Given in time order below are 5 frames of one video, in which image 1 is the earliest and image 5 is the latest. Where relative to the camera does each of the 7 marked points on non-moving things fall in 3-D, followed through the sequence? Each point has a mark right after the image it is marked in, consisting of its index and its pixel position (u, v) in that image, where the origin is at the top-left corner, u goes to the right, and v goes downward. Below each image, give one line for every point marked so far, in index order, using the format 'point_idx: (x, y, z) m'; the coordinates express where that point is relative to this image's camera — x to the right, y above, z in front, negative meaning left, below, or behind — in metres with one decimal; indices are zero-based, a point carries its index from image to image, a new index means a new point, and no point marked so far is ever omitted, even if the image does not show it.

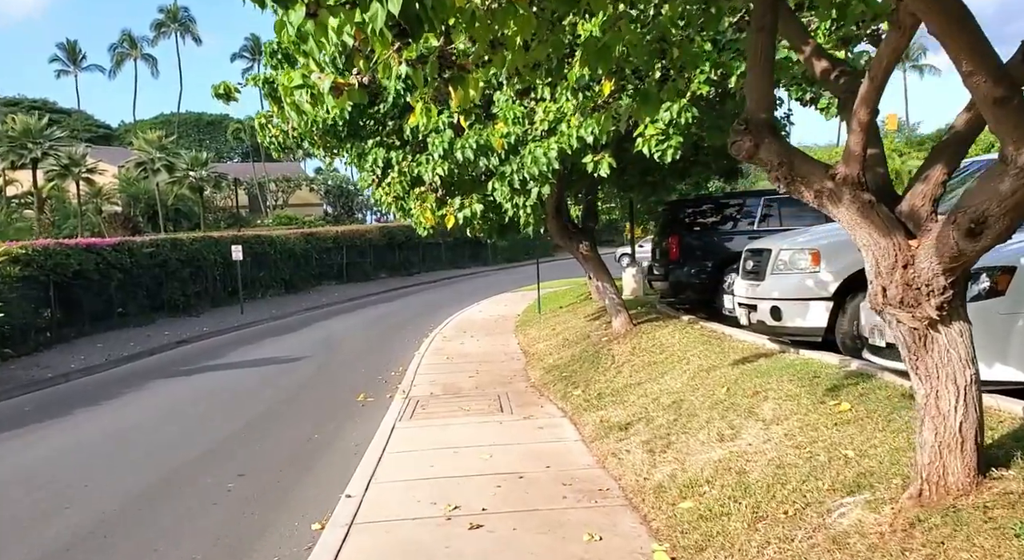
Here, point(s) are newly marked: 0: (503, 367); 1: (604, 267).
0: (-0.1, -1.4, +12.3) m
1: (+1.3, +0.2, +11.1) m
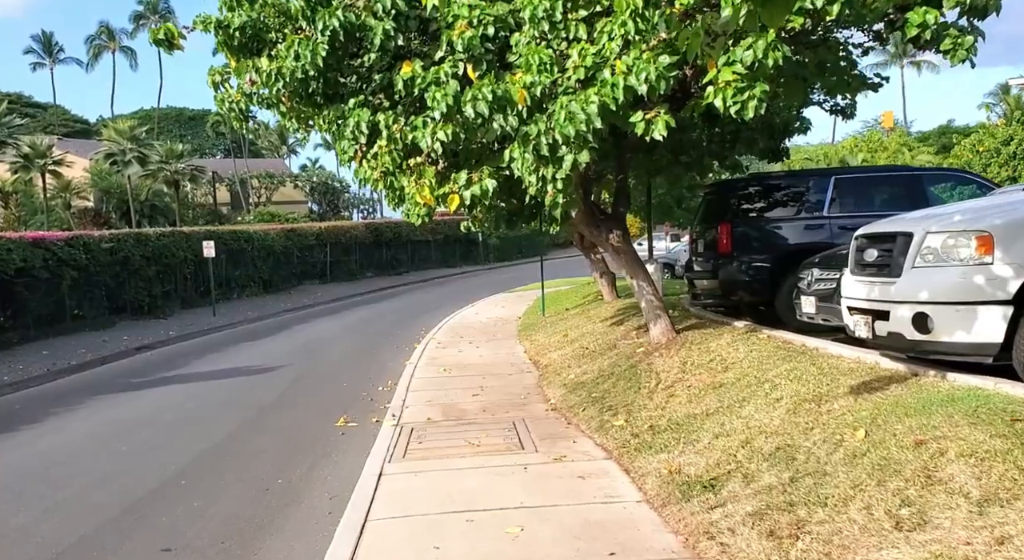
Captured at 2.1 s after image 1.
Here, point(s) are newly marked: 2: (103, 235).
0: (0.0, -1.4, +10.2) m
1: (+1.5, +0.2, +9.0) m
2: (-10.6, +1.2, +19.9) m
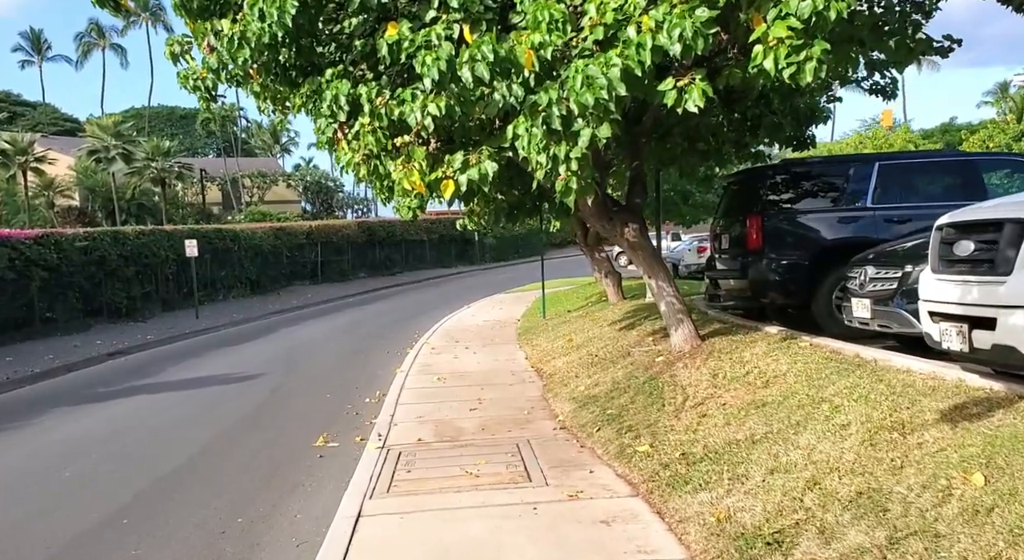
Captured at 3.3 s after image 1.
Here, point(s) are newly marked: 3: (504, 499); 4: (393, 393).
0: (0.0, -1.4, +9.2) m
1: (+1.5, +0.2, +8.0) m
2: (-10.6, +1.2, +18.8) m
3: (-0.1, -1.5, +5.2) m
4: (-1.5, -1.4, +9.7) m
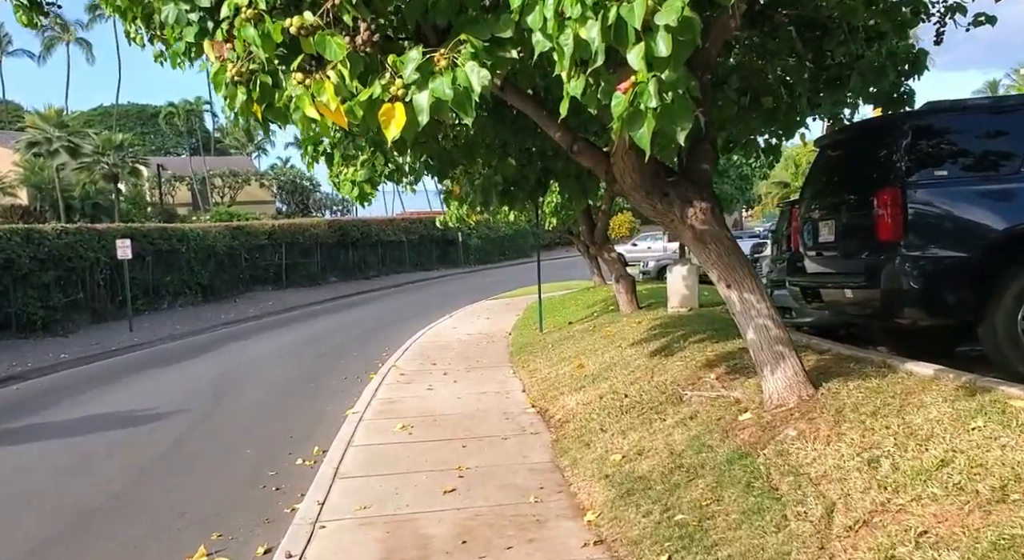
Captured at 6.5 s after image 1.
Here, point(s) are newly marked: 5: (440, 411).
0: (0.0, -1.4, +6.2) m
1: (+1.5, +0.1, +5.1) m
2: (-10.9, +1.0, +15.6) m
3: (0.0, -1.5, +2.3) m
4: (-1.5, -1.5, +6.7) m
5: (-0.8, -1.4, +8.2) m
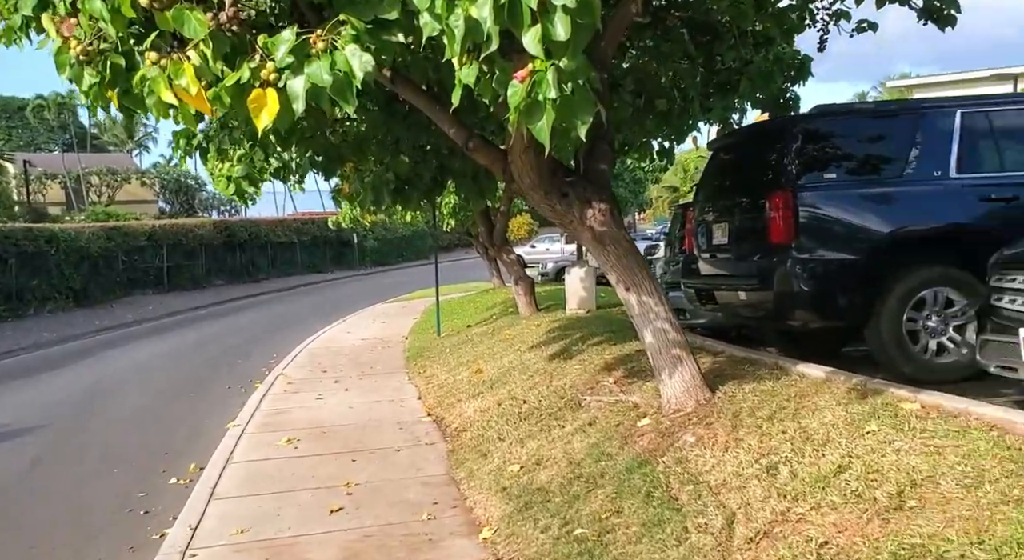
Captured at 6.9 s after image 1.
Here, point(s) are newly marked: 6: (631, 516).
0: (-0.8, -1.5, +5.9) m
1: (+0.8, +0.1, +4.9) m
2: (-12.8, +0.9, +13.8) m
3: (-0.3, -1.6, +2.0) m
4: (-2.4, -1.5, +6.2) m
5: (-1.8, -1.4, +7.8) m
6: (+0.6, -1.2, +4.0) m
